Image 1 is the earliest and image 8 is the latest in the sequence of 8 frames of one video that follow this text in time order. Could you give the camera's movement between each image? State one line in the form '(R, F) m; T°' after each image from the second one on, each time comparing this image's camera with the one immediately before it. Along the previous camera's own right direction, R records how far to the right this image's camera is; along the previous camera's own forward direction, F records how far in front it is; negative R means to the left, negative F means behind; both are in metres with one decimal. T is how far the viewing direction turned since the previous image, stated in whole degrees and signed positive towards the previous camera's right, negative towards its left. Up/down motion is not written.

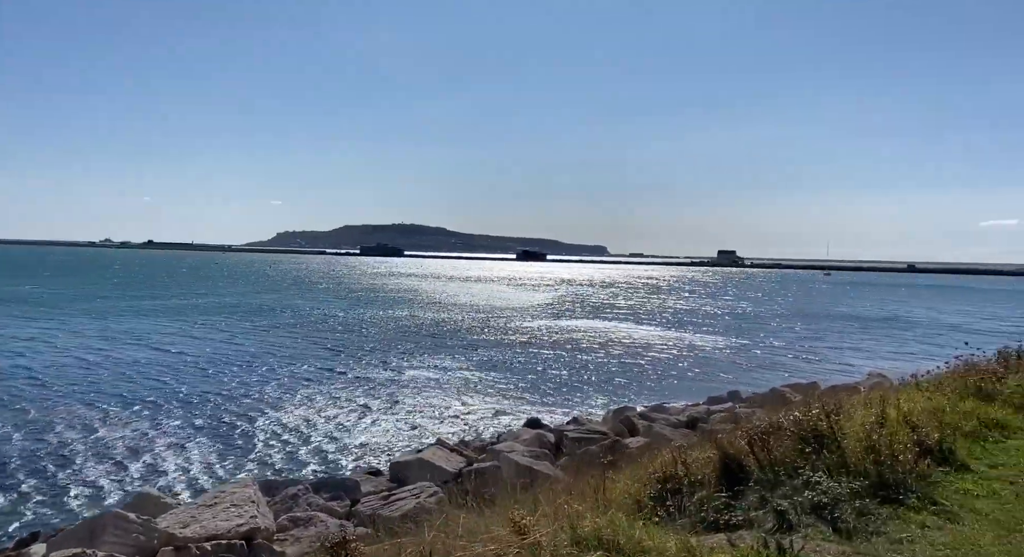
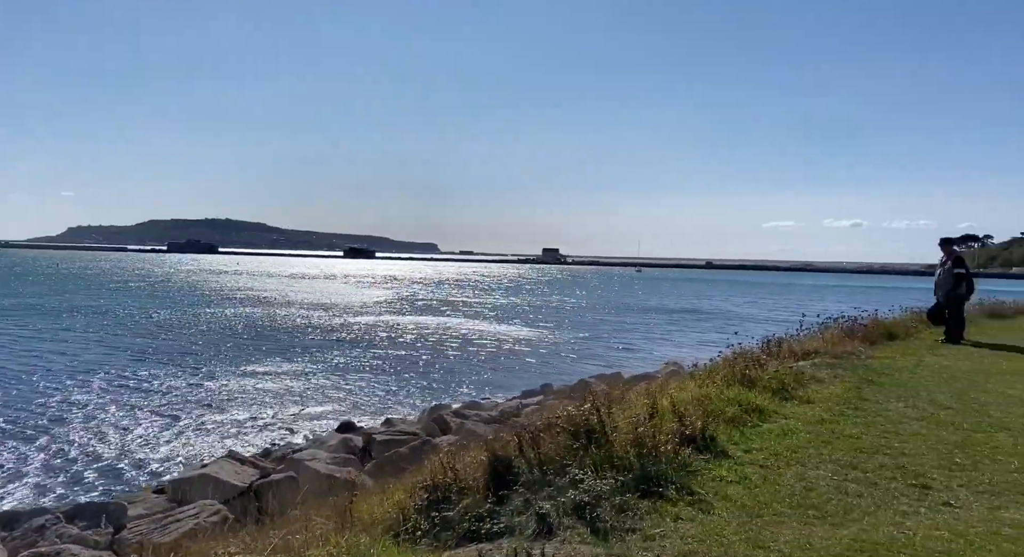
(+0.2, +0.1) m; +14°
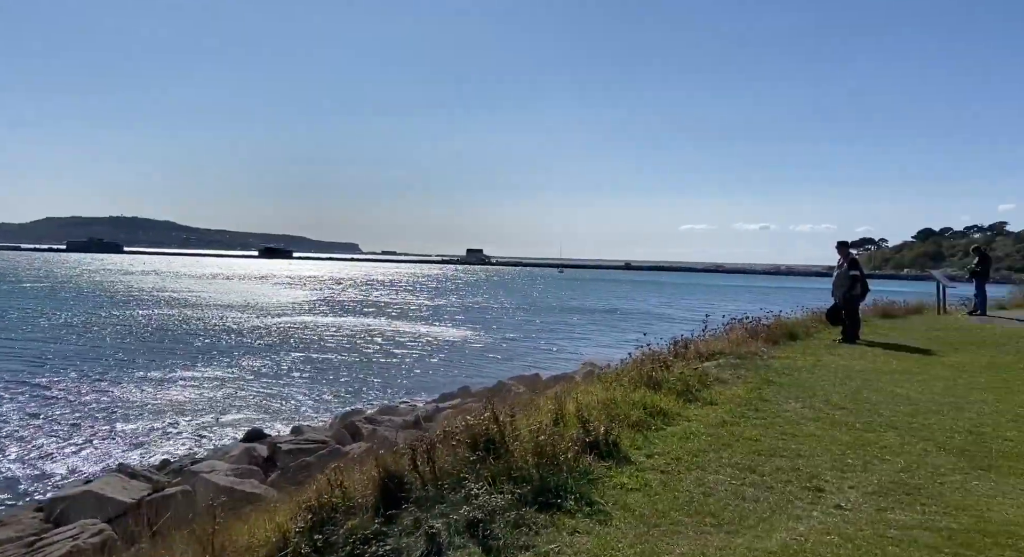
(+0.1, +0.1) m; +6°
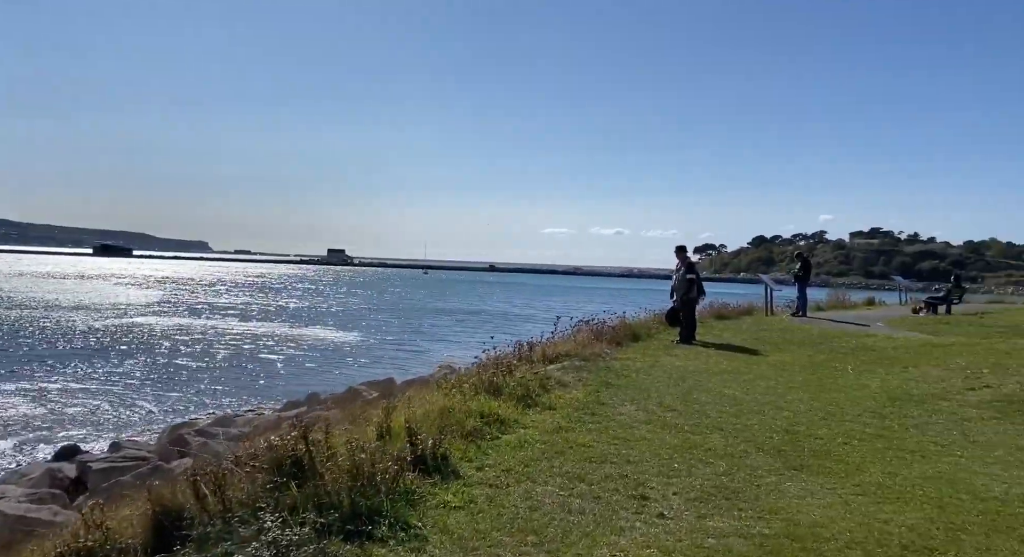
(+0.2, +0.2) m; +10°
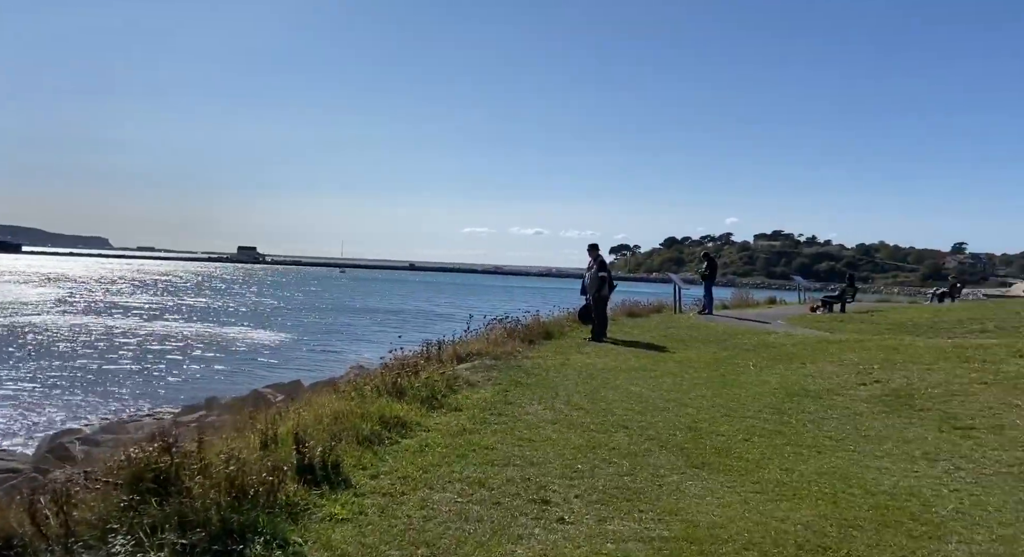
(+0.1, +0.2) m; +6°
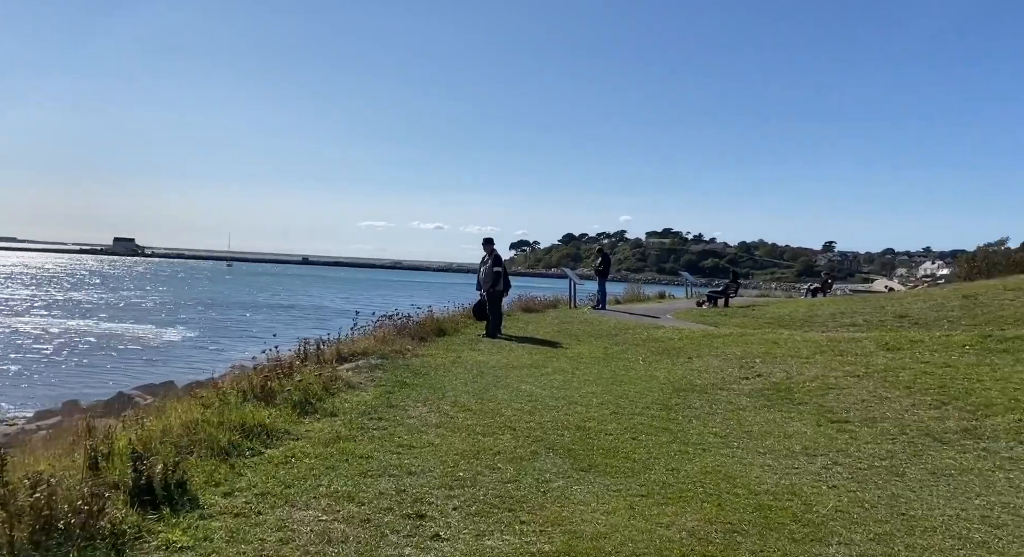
(+0.1, +0.3) m; +7°
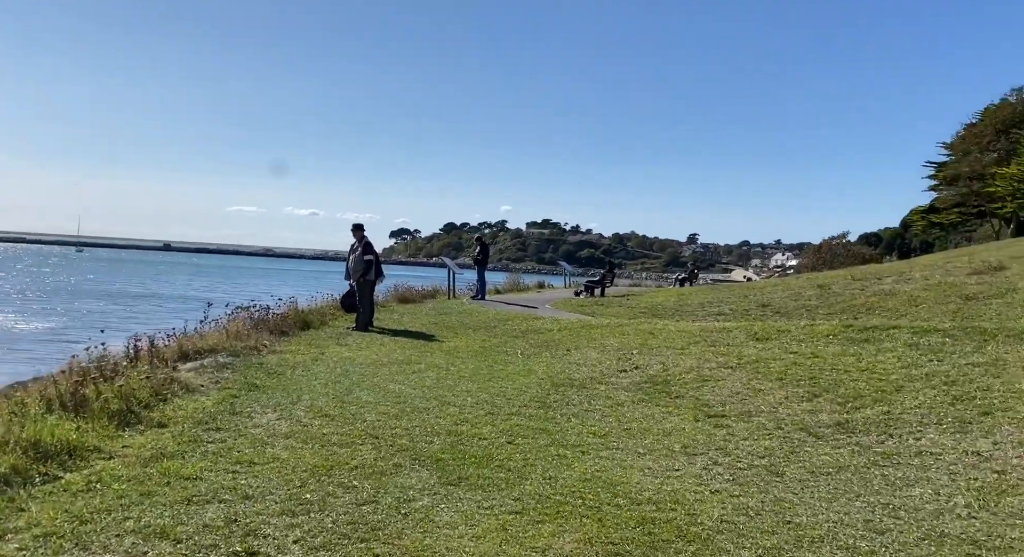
(+0.1, +0.7) m; +9°
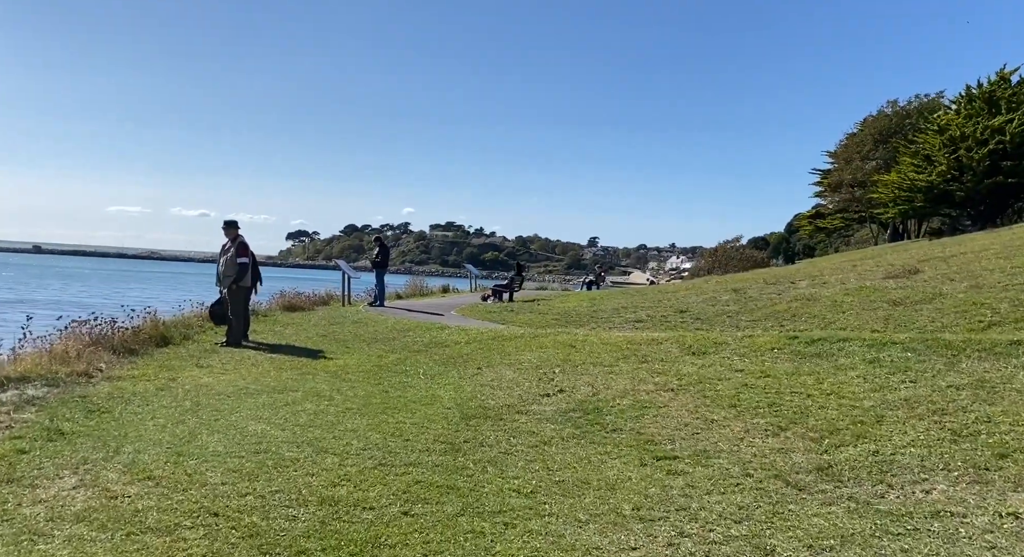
(0.0, +1.9) m; +7°
